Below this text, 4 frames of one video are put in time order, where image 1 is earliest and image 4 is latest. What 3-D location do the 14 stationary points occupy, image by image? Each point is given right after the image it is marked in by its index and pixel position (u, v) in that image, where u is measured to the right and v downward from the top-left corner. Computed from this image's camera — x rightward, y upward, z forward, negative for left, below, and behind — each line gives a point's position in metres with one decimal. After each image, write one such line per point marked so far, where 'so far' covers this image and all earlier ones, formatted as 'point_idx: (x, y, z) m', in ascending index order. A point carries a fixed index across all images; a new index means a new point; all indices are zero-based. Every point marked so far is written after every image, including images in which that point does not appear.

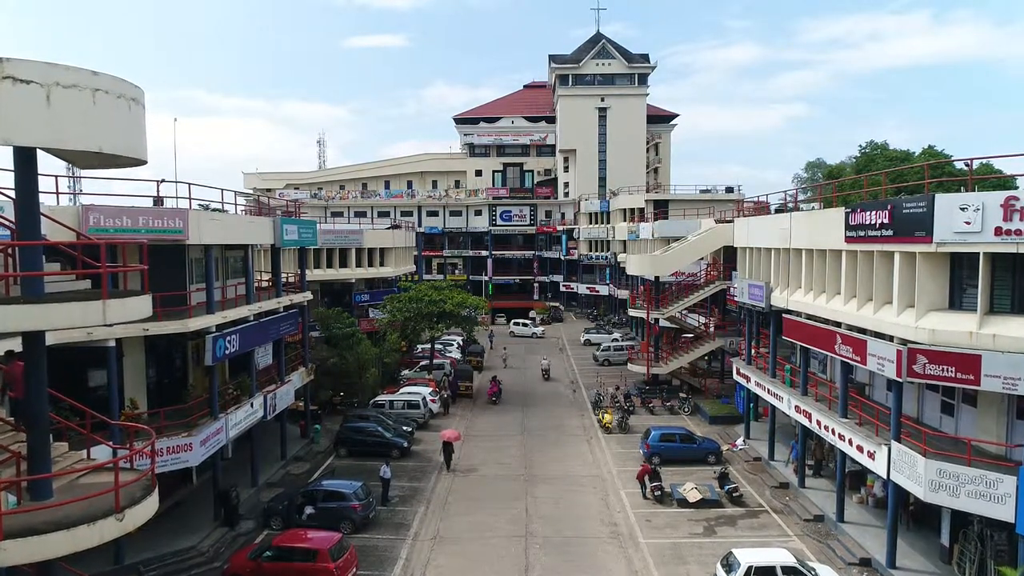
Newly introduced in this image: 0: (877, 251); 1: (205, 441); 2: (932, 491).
0: (+9.3, +0.9, +18.2) m
1: (-8.4, -4.2, +19.7) m
2: (+9.3, -4.5, +15.9) m
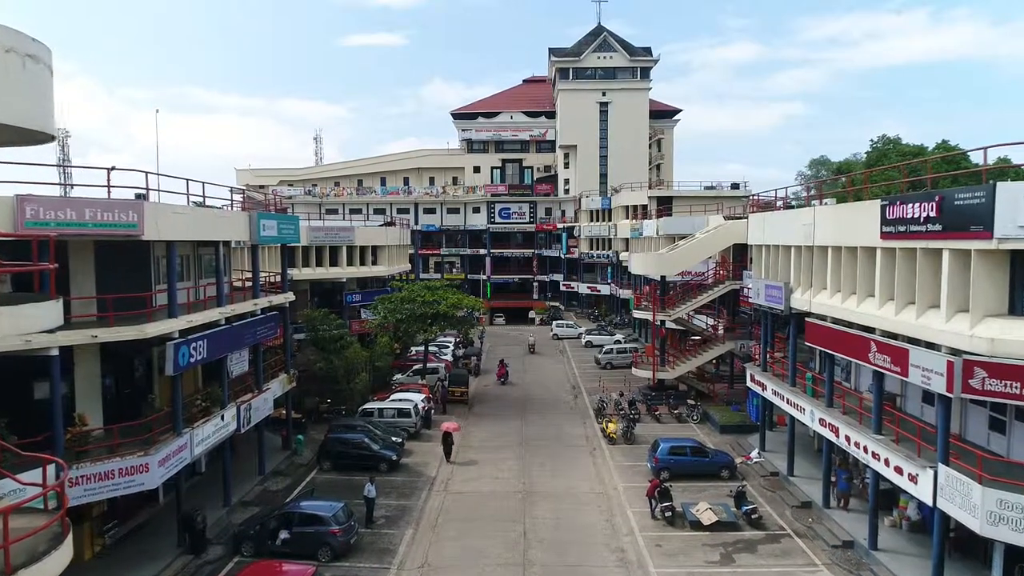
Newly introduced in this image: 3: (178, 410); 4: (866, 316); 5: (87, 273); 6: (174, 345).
0: (+9.2, +0.9, +16.1) m
1: (-8.5, -4.2, +17.6) m
2: (+9.2, -4.5, +13.8) m
3: (-8.6, -3.1, +18.6) m
4: (+9.2, -0.7, +18.8) m
5: (-10.7, +0.4, +18.1) m
6: (-8.6, -1.5, +18.2) m
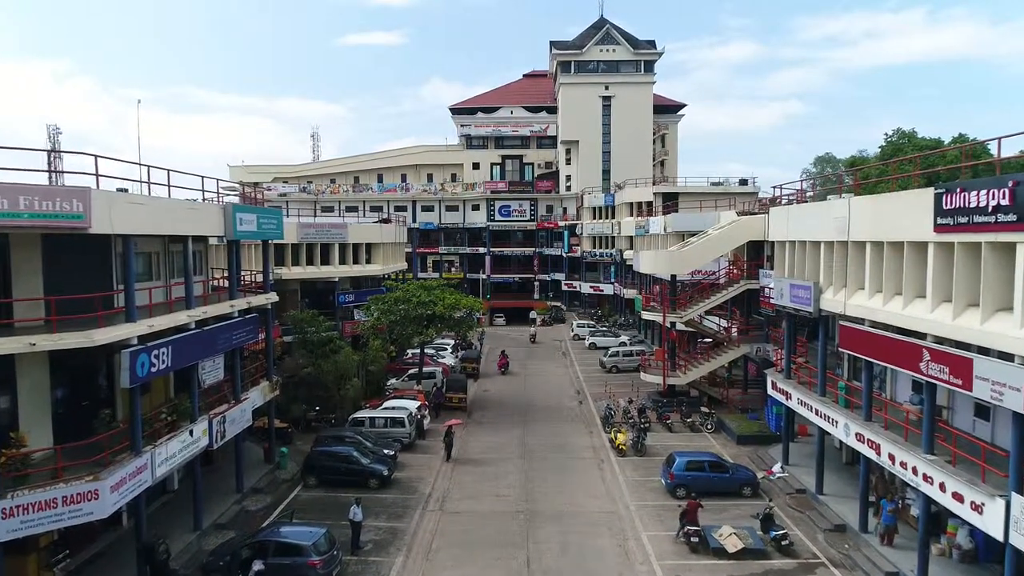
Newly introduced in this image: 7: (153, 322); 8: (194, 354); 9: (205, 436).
0: (+9.2, +0.9, +14.0) m
1: (-8.4, -4.2, +15.4) m
2: (+9.2, -4.5, +11.6) m
3: (-8.6, -3.2, +16.5) m
4: (+9.2, -0.7, +16.6) m
5: (-10.6, +0.4, +15.9) m
6: (-8.5, -1.5, +16.1) m
7: (-8.6, -0.8, +17.3) m
8: (-8.4, -1.7, +19.0) m
9: (-8.4, -4.0, +19.7) m
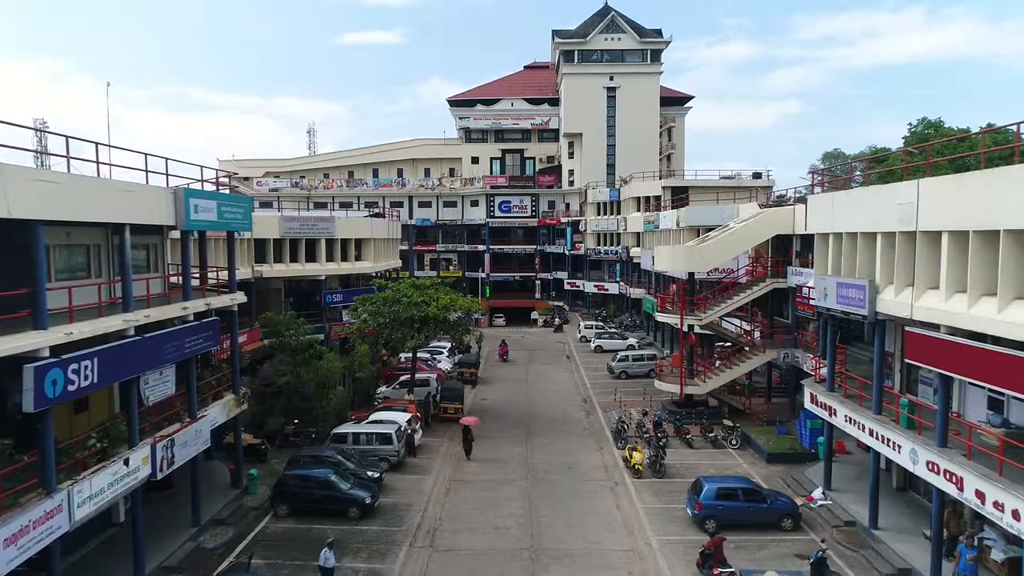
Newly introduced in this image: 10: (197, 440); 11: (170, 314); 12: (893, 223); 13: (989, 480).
0: (+9.3, +0.9, +10.7) m
1: (-8.4, -4.2, +12.2) m
2: (+9.3, -4.5, +8.4) m
3: (-8.5, -3.1, +13.2) m
4: (+9.3, -0.7, +13.4) m
5: (-10.6, +0.4, +12.7) m
6: (-8.5, -1.4, +12.8) m
7: (-8.6, -0.8, +14.0) m
8: (-8.3, -1.7, +15.7) m
9: (-8.4, -4.0, +16.4) m
10: (-8.3, -4.0, +19.1) m
11: (-8.5, -0.6, +18.0) m
12: (+9.4, +1.7, +17.8) m
13: (+9.4, -3.8, +14.1) m
